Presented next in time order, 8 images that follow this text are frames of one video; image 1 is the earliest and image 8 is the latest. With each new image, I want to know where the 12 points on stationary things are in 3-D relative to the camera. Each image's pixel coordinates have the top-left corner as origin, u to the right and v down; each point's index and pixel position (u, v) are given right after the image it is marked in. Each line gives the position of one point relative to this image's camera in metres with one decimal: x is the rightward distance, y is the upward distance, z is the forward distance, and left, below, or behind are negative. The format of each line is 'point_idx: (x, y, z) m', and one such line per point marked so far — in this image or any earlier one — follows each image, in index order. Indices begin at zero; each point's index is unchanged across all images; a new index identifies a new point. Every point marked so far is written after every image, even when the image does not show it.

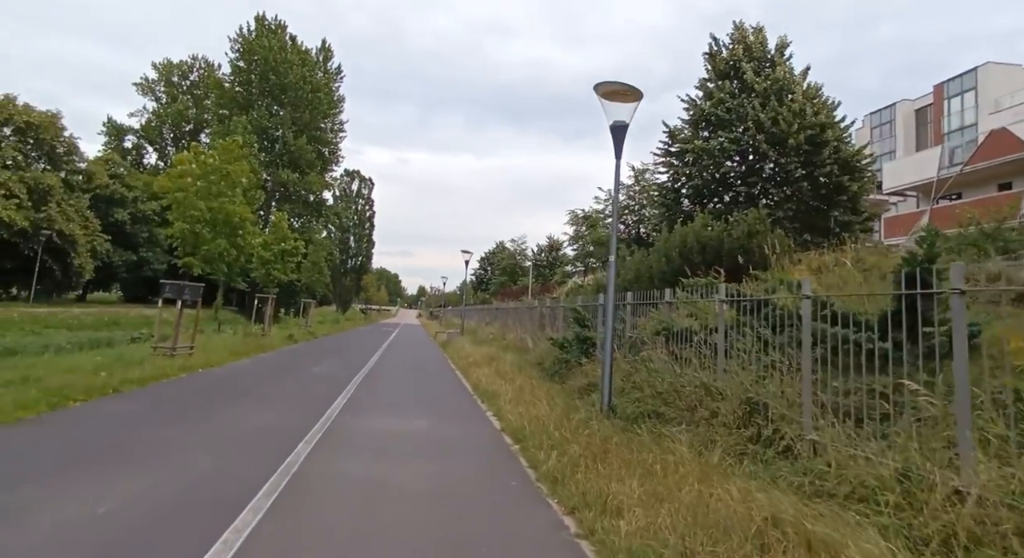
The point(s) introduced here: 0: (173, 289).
0: (-9.4, -0.3, +17.4) m
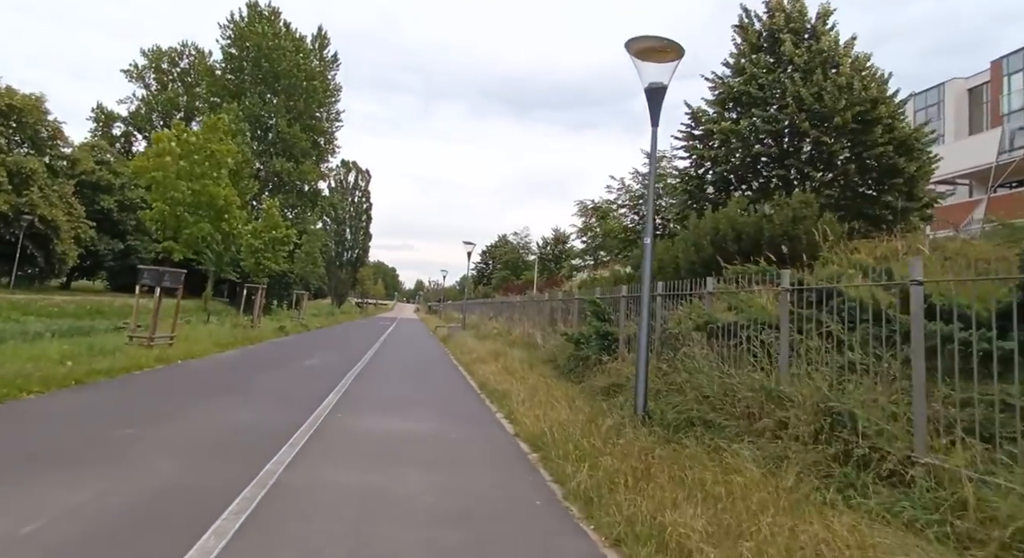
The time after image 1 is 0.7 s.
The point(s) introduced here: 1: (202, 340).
0: (-9.3, +0.1, +16.5) m
1: (-8.5, -1.7, +17.9) m
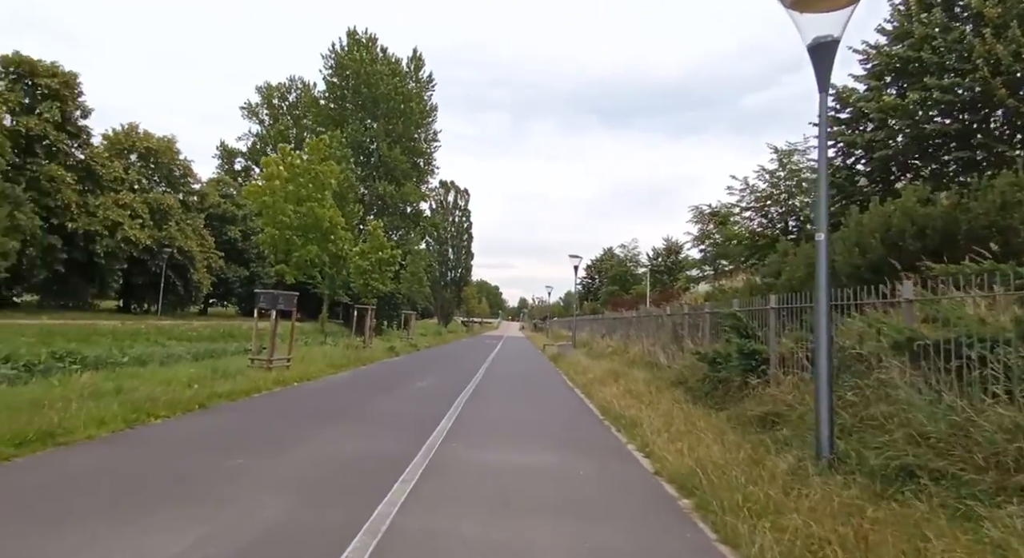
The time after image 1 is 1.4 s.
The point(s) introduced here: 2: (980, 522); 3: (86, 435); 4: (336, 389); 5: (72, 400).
0: (-6.5, -0.6, +16.7) m
1: (-5.5, -2.4, +17.9) m
2: (+2.6, -1.3, +3.5) m
3: (-5.6, -2.0, +8.4) m
4: (-3.8, -2.4, +13.8) m
5: (-7.0, -1.9, +10.0) m
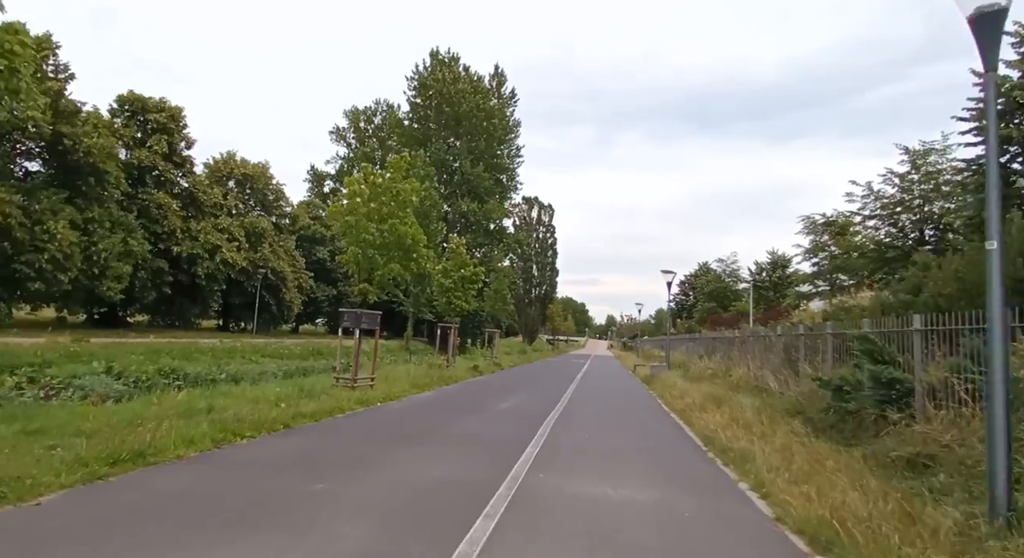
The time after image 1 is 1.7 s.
0: (-4.3, -1.1, +16.7) m
1: (-3.1, -2.9, +17.8) m
2: (+3.0, -1.4, +2.5) m
3: (-4.4, -2.3, +8.3) m
4: (-2.0, -2.8, +13.5) m
5: (-5.6, -2.2, +10.2) m
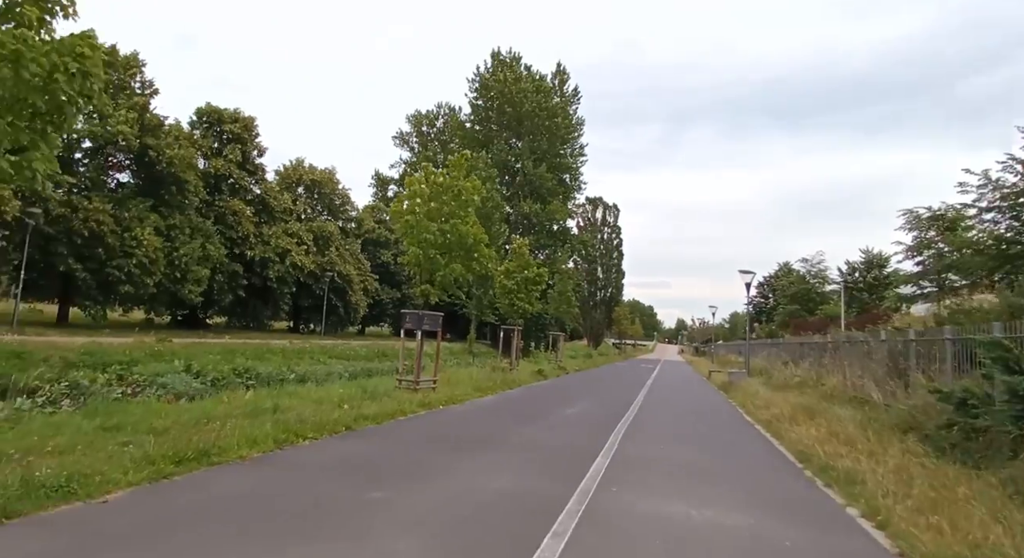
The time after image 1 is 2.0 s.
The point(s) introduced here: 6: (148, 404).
0: (-2.6, -1.1, +16.5) m
1: (-1.3, -2.9, +17.4) m
2: (+3.3, -1.3, +1.6) m
3: (-3.5, -2.3, +8.1) m
4: (-0.6, -2.8, +13.1) m
5: (-4.5, -2.2, +10.1) m
6: (-7.2, -2.5, +12.4) m
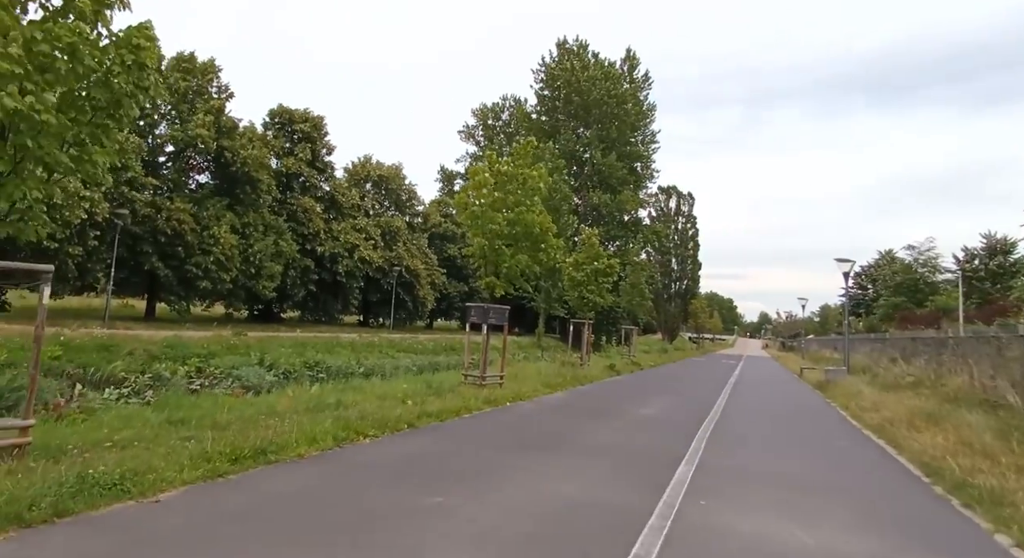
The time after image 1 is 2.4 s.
0: (-0.8, -0.9, +16.0) m
1: (+0.5, -2.7, +16.8) m
2: (+3.4, -1.2, +0.5) m
3: (-2.6, -2.1, +7.8) m
4: (+0.8, -2.6, +12.4) m
5: (-3.4, -2.1, +9.8) m
6: (-5.8, -2.3, +12.4) m
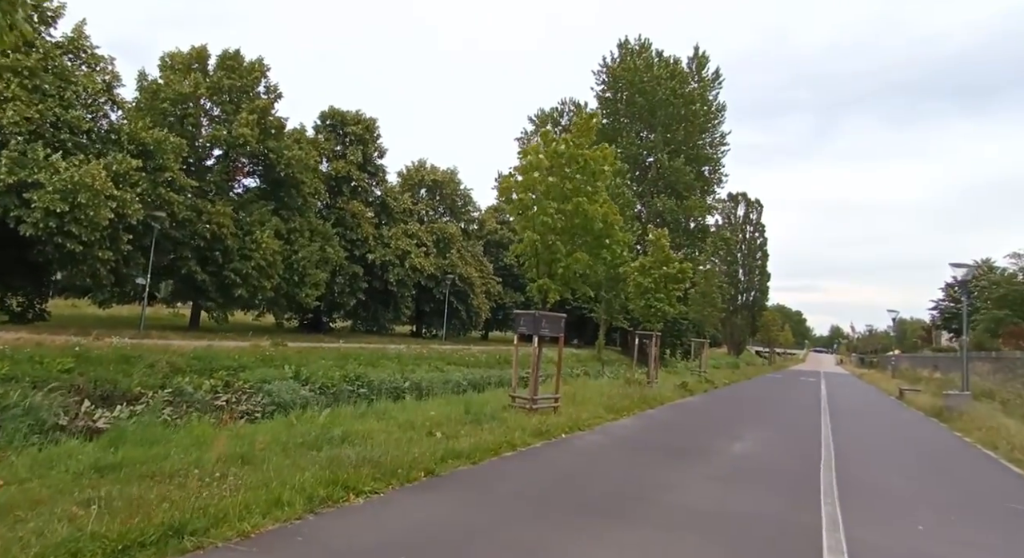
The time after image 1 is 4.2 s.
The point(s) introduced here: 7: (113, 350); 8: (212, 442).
0: (+0.4, -1.0, +13.8) m
1: (+1.8, -2.9, +14.5) m
2: (+3.1, -1.1, -2.0) m
3: (-2.2, -2.1, +5.8) m
4: (+1.6, -2.7, +10.1) m
5: (-2.8, -2.1, +8.0) m
6: (-4.9, -2.4, +10.8) m
7: (-9.9, -1.8, +15.6) m
8: (-3.6, -2.1, +8.0) m
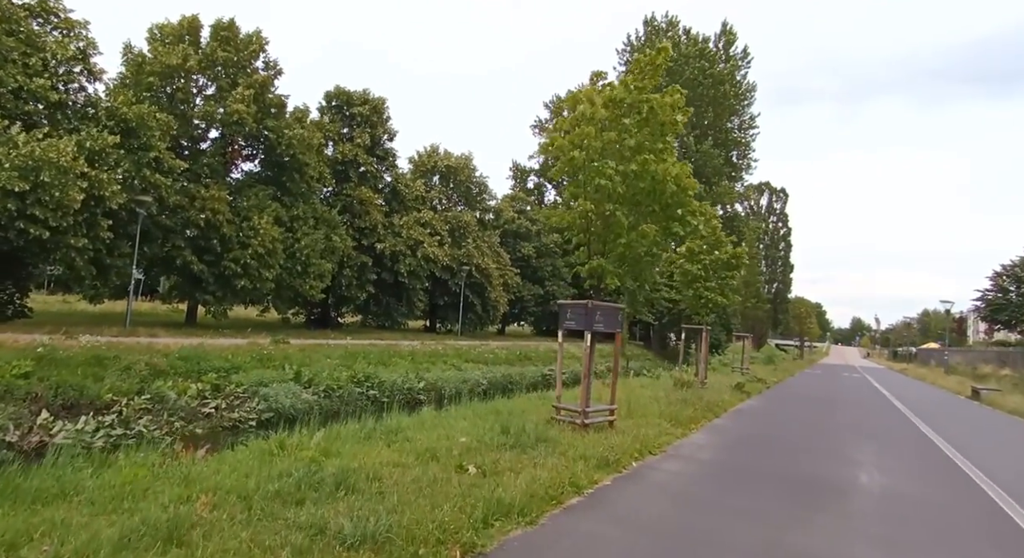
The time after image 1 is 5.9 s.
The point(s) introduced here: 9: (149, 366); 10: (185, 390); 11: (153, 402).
0: (+1.1, -0.7, +11.6) m
1: (+2.5, -2.6, +12.2) m
2: (+3.5, -0.9, -4.2) m
3: (-1.7, -2.0, +3.7) m
4: (+2.3, -2.5, +7.8) m
5: (-2.2, -1.9, +5.8) m
6: (-4.3, -2.2, +8.6) m
7: (-9.2, -1.5, +13.5) m
8: (-3.0, -1.9, +5.8) m
9: (-8.0, -1.9, +13.9) m
10: (-6.8, -2.3, +13.1) m
11: (-6.8, -2.3, +11.9) m
